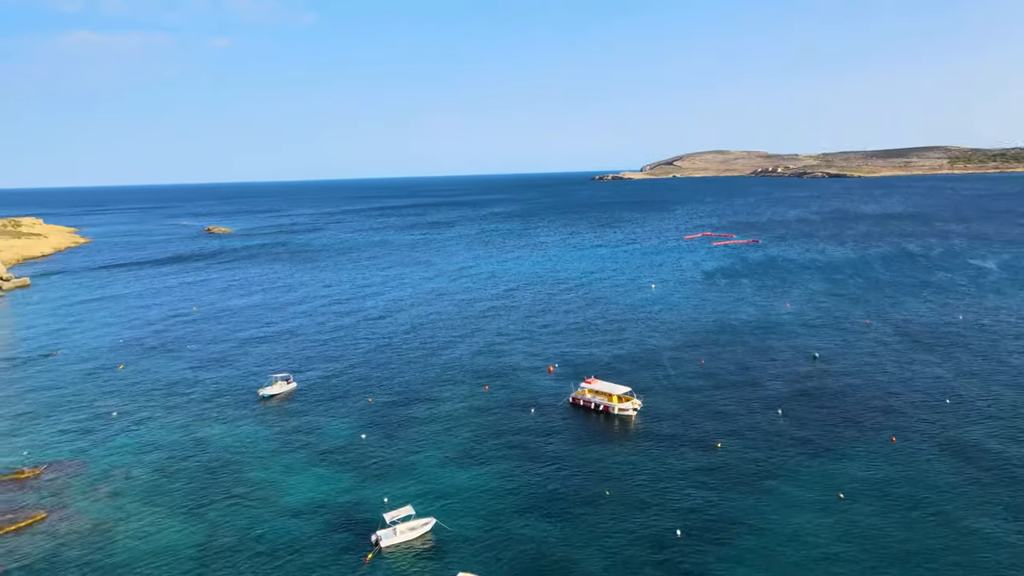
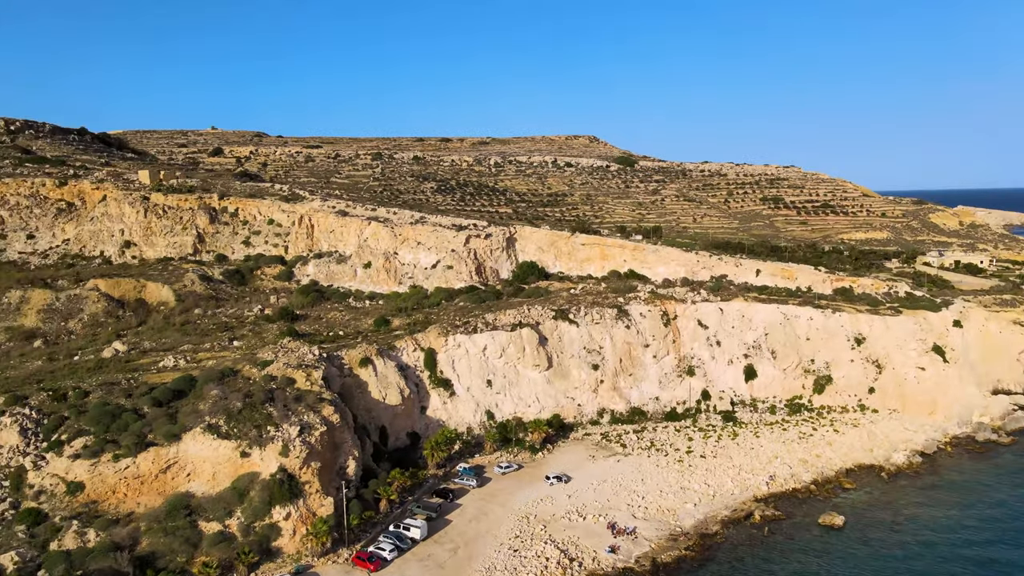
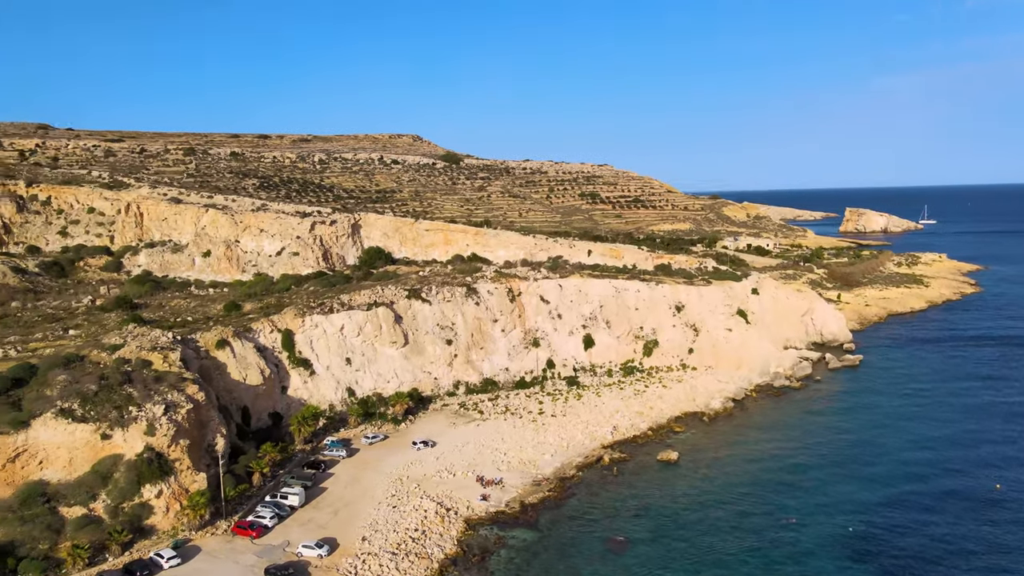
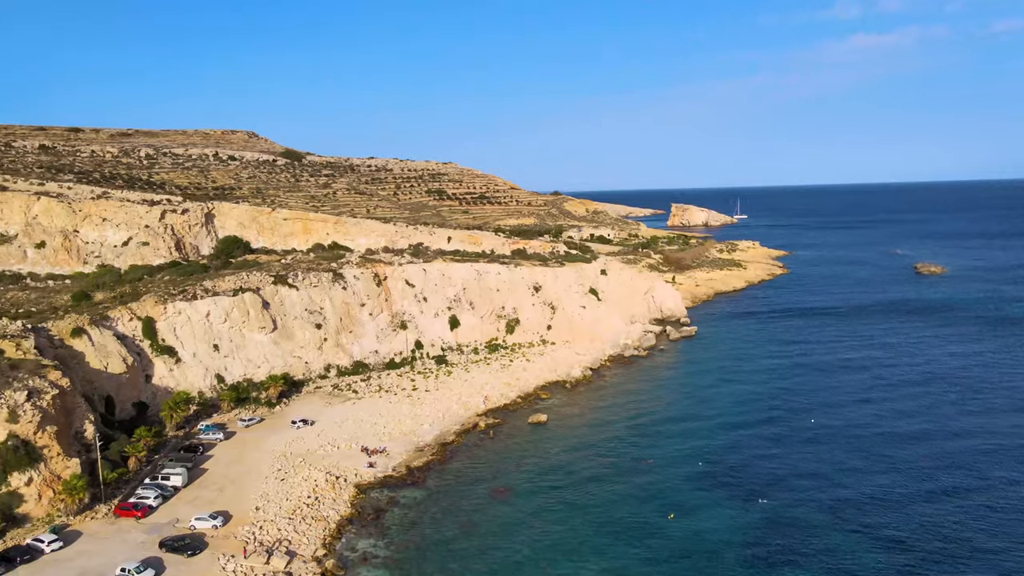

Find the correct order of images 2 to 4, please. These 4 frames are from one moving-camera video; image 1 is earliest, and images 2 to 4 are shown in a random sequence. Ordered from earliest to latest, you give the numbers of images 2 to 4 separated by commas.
4, 3, 2
